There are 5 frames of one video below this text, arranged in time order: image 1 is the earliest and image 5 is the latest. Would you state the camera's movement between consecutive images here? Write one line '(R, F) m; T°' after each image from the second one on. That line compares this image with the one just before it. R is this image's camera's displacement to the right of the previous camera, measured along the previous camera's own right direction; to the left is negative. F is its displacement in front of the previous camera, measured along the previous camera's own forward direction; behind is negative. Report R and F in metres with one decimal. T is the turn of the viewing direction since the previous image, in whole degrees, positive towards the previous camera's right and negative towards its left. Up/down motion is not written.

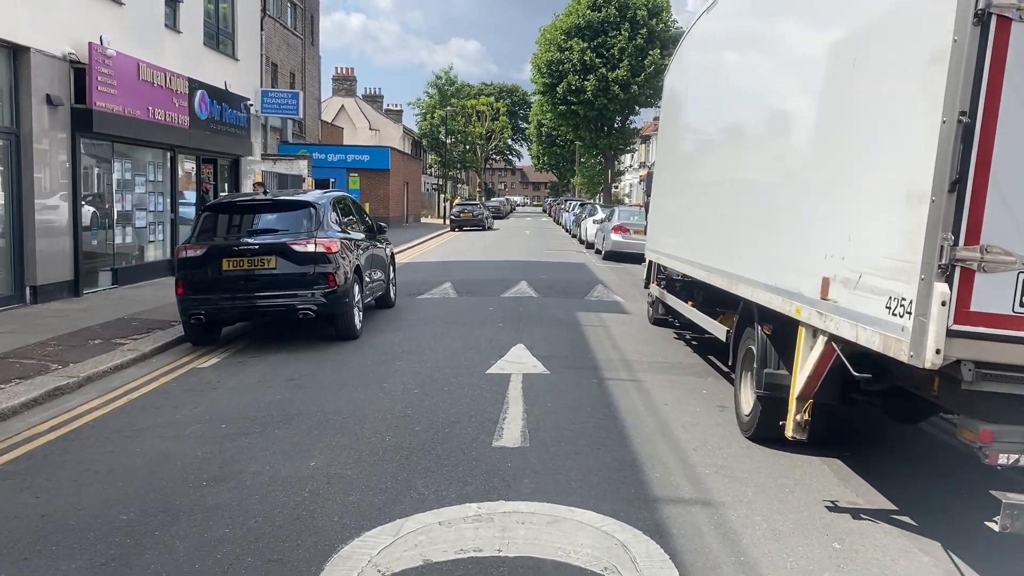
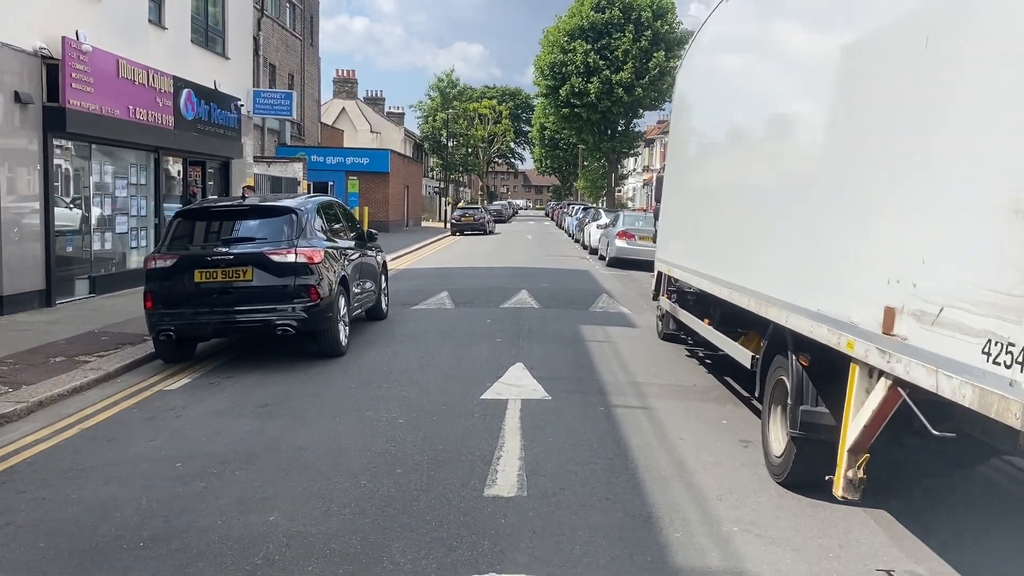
(0.0, +0.8) m; 0°
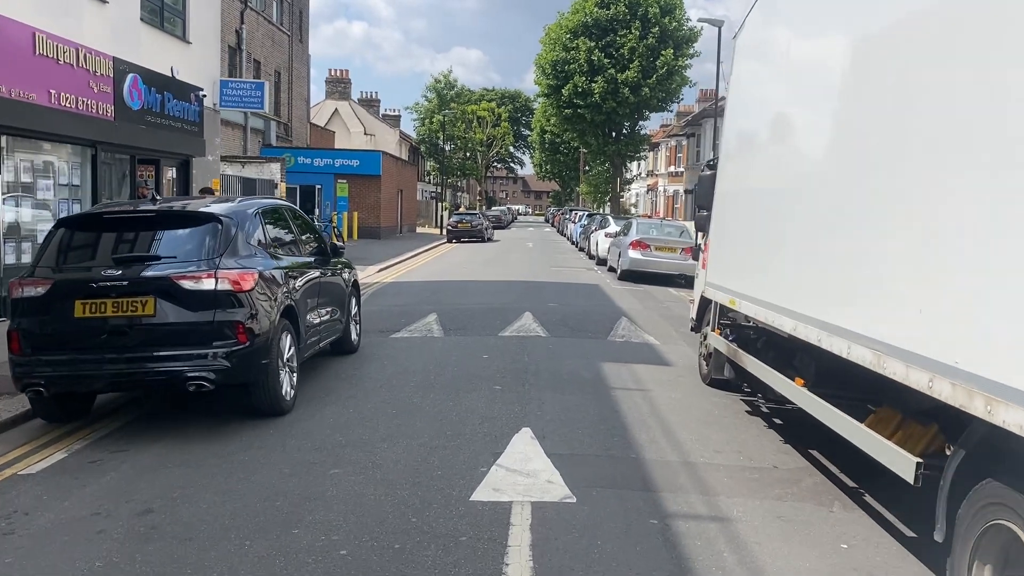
(0.0, +2.3) m; 0°
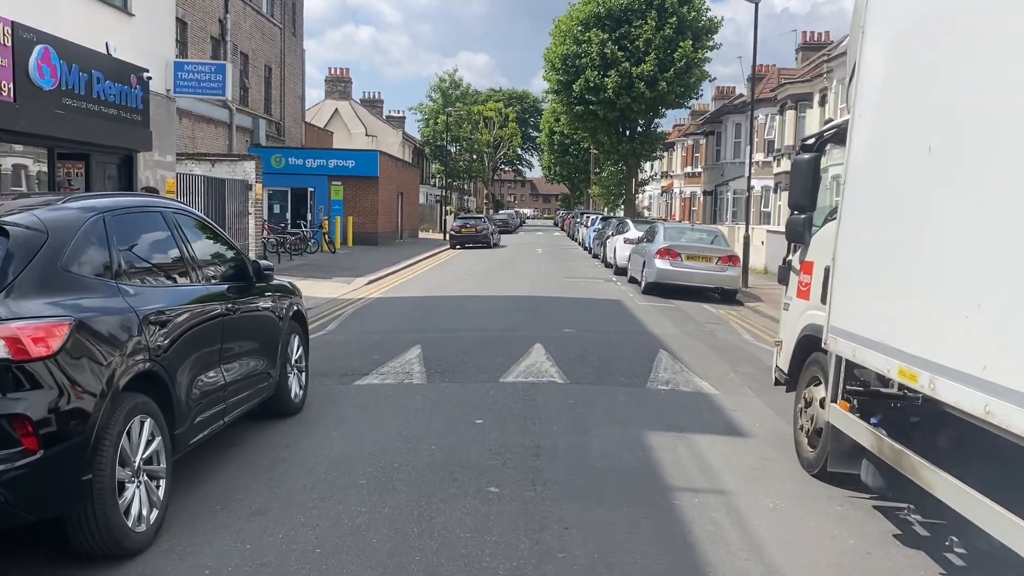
(0.0, +2.7) m; -1°
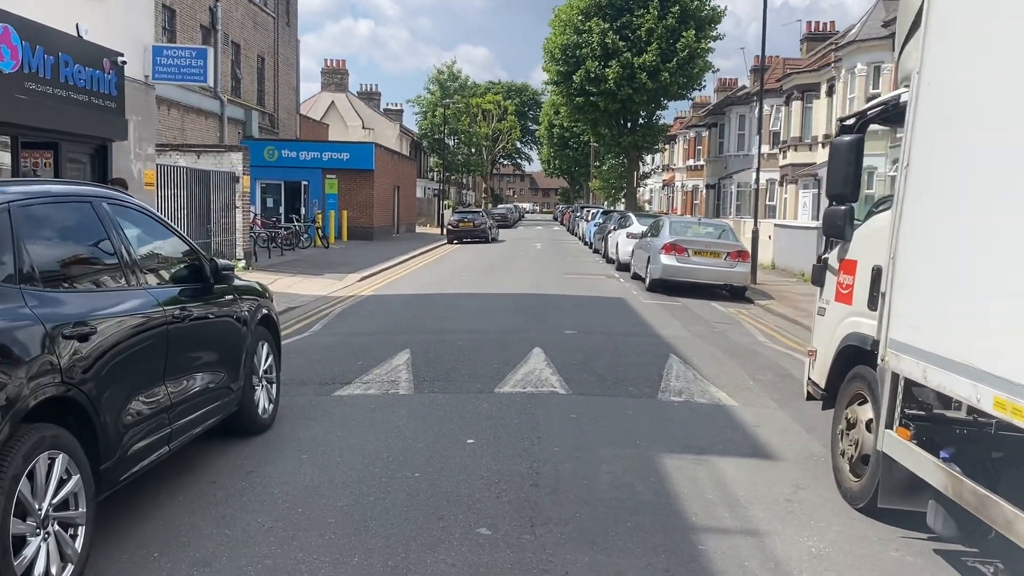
(0.0, +0.8) m; 0°
